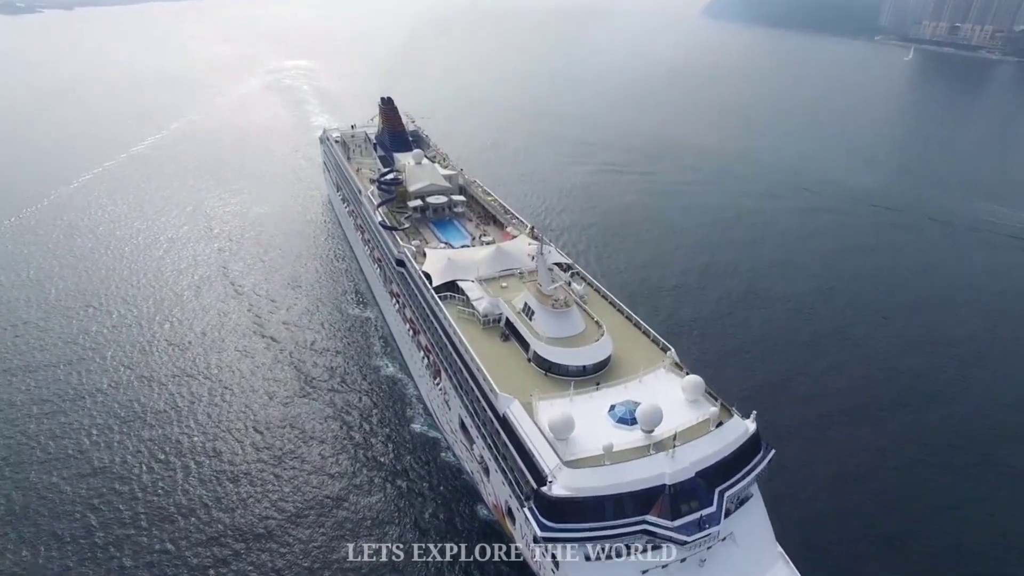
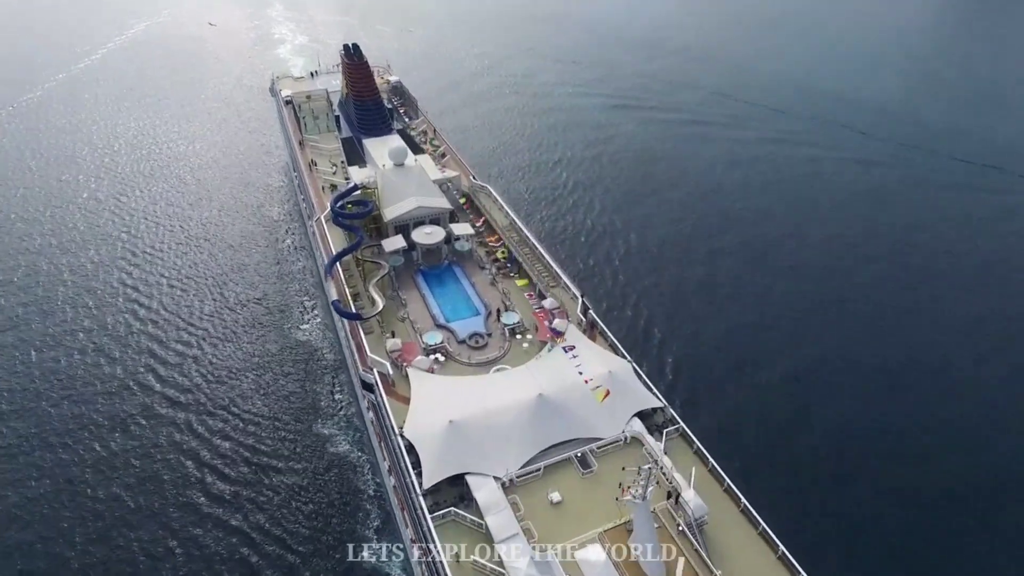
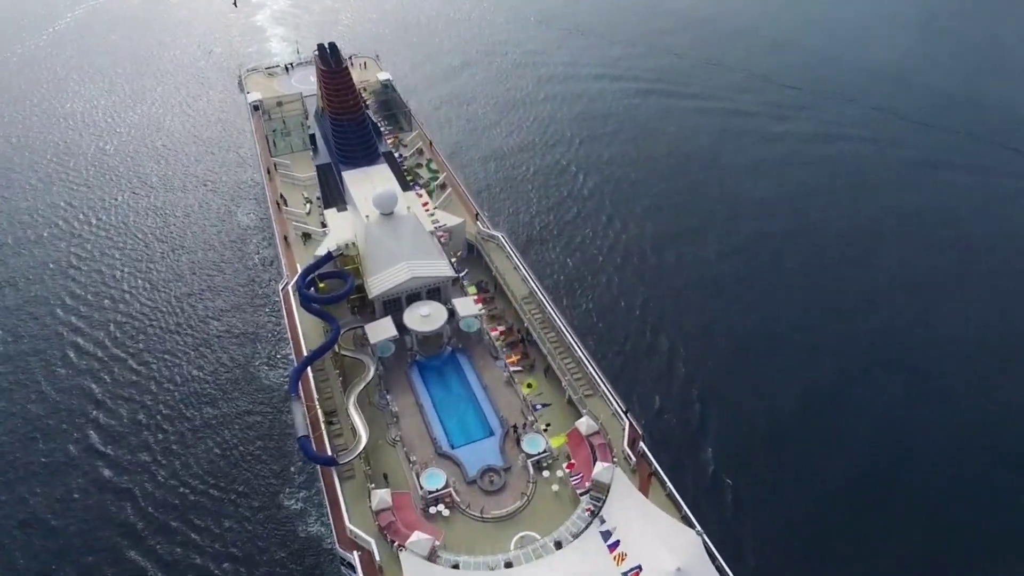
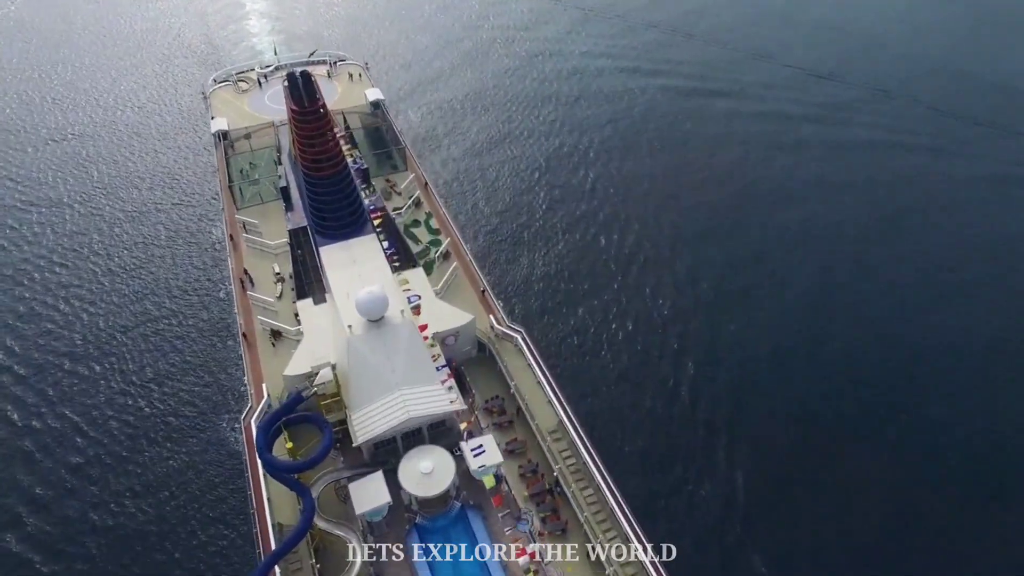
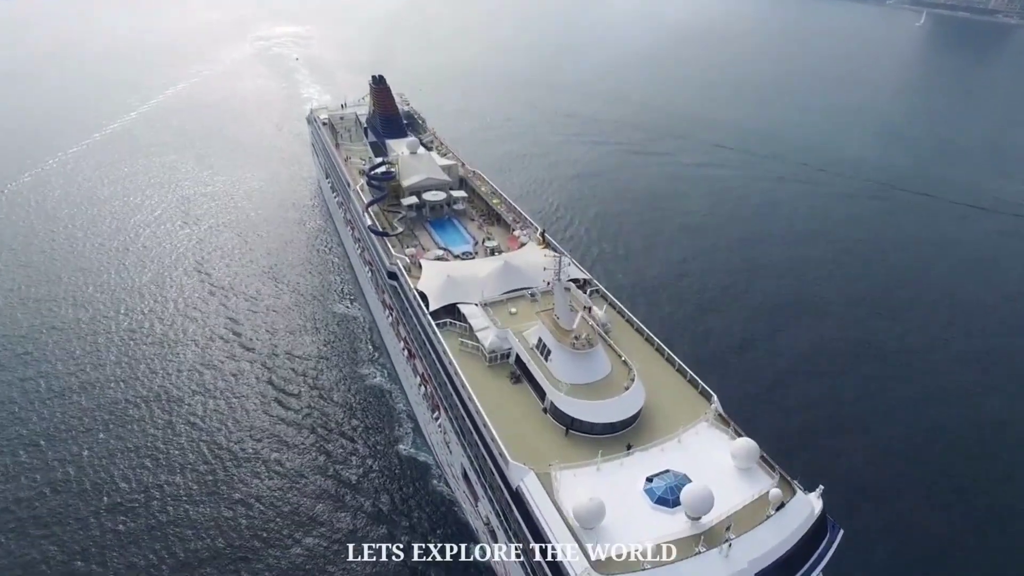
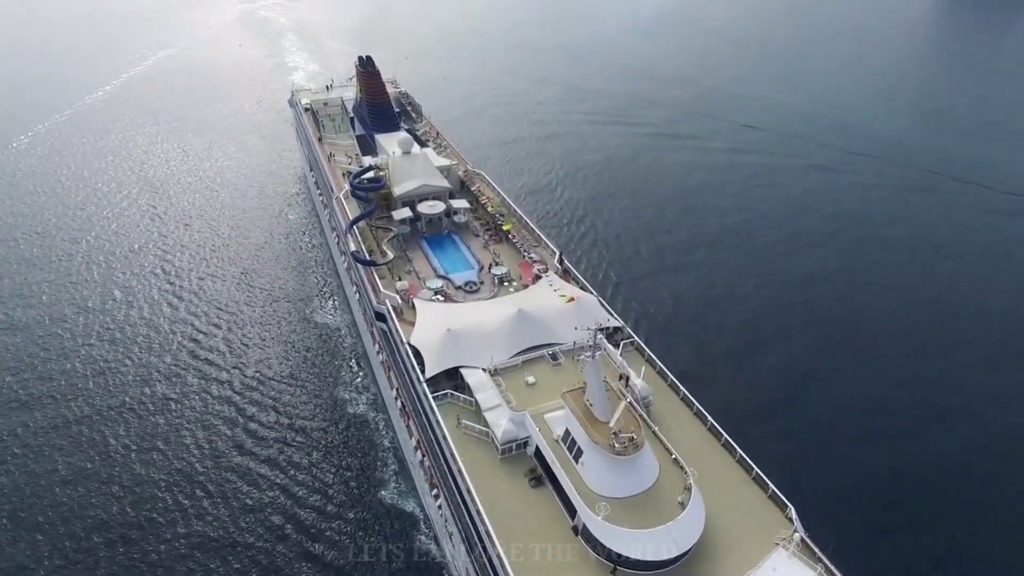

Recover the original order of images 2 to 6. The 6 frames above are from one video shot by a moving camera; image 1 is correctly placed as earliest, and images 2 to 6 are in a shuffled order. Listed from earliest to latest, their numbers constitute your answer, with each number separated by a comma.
5, 6, 2, 3, 4
